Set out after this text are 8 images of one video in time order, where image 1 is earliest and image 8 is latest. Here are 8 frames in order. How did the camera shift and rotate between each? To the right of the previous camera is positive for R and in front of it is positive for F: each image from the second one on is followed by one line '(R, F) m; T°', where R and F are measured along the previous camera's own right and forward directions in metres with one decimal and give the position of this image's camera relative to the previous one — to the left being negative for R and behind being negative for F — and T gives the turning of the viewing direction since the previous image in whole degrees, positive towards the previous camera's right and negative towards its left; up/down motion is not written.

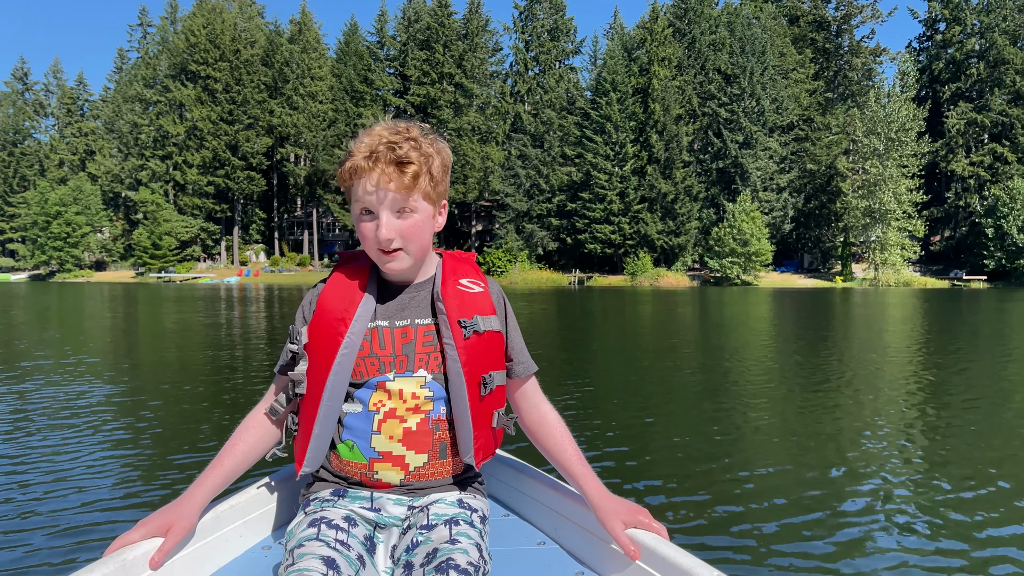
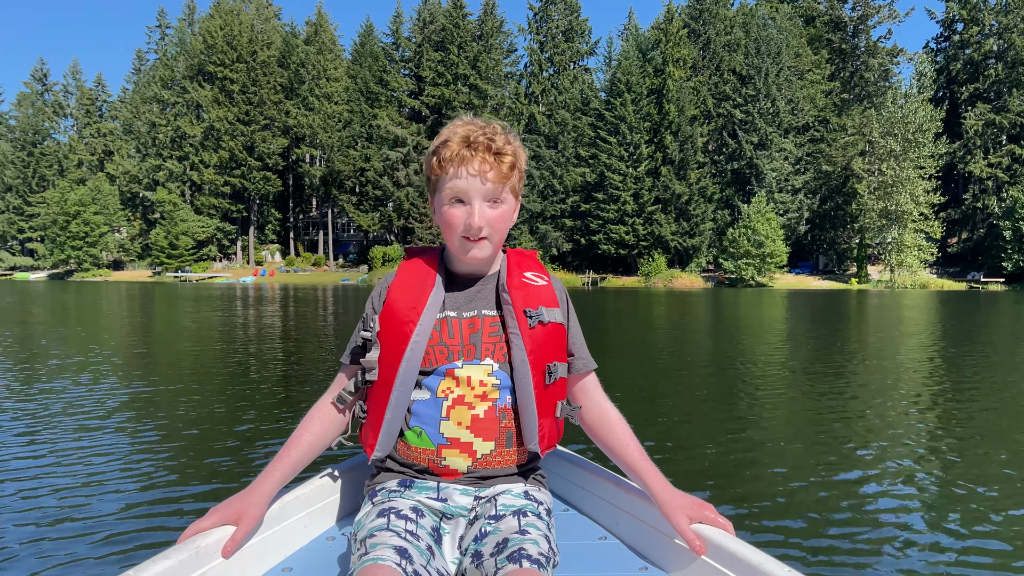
(-0.2, -0.1) m; -1°
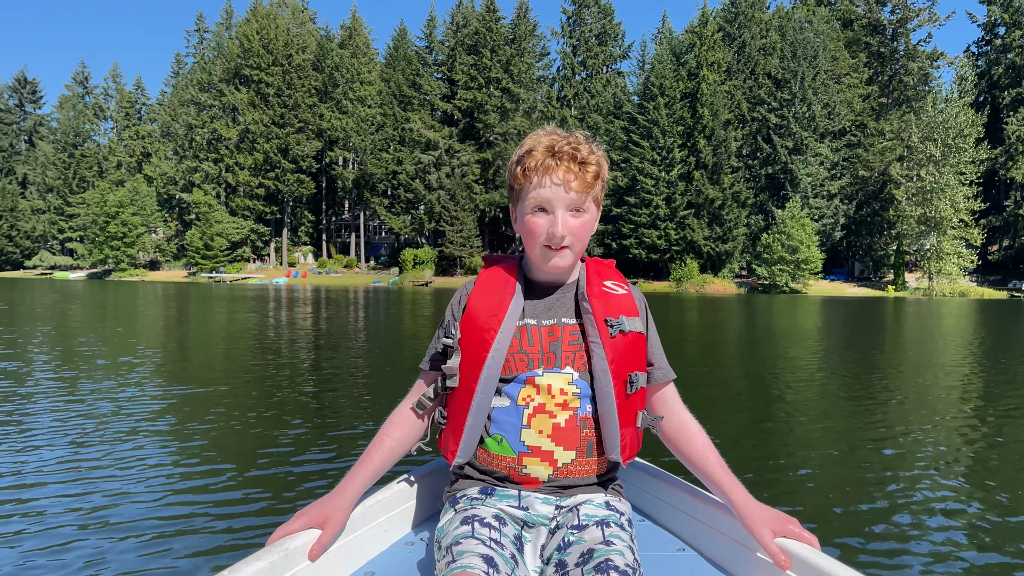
(-0.2, +0.1) m; -2°
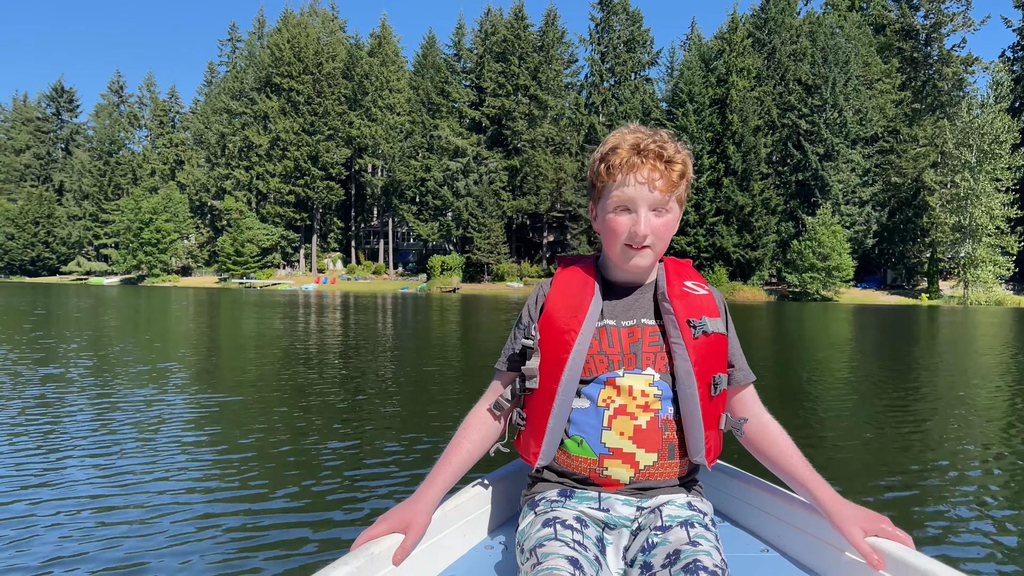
(-0.2, 0.0) m; -2°
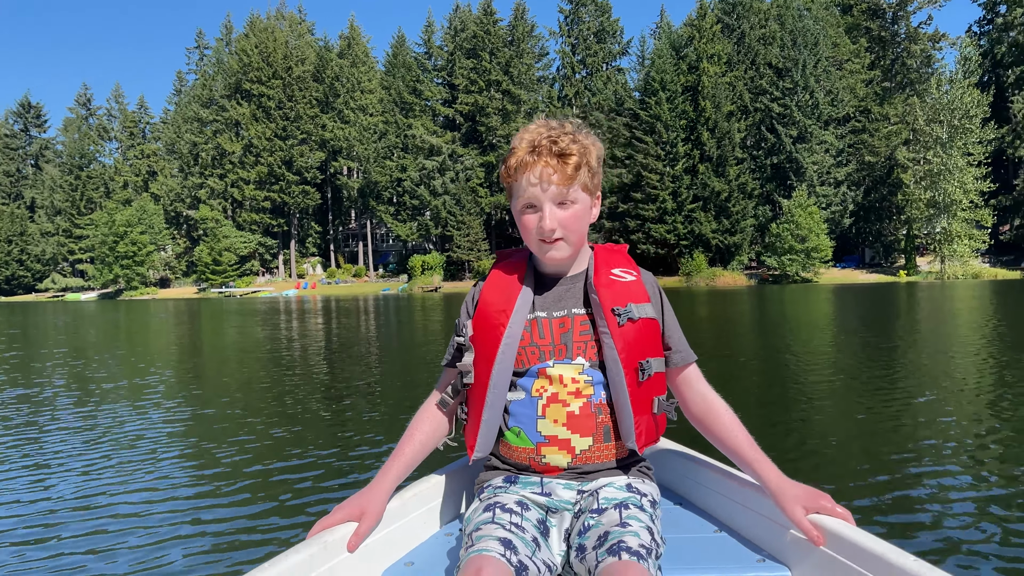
(+0.2, +0.1) m; +1°
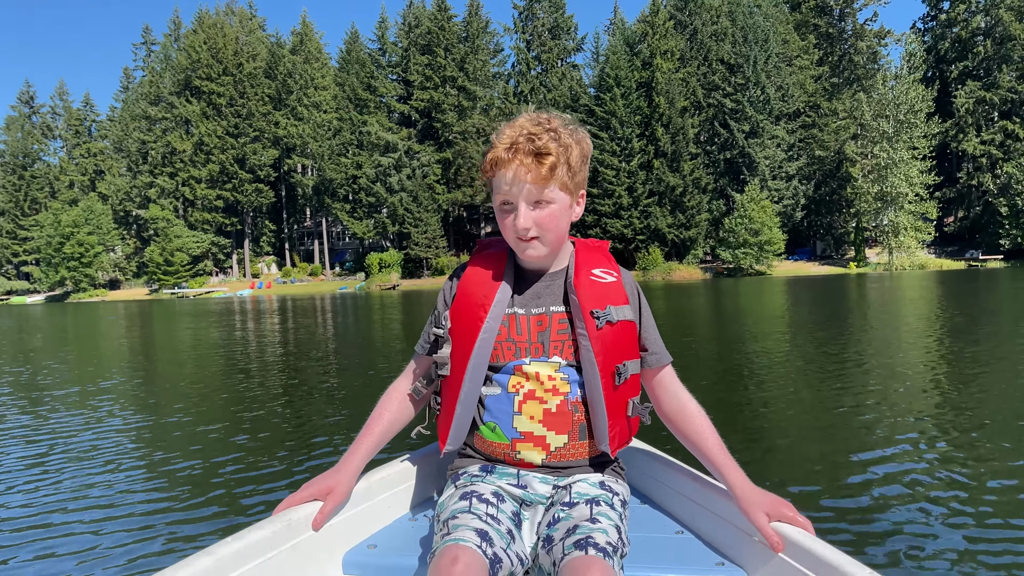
(+0.3, 0.0) m; +3°
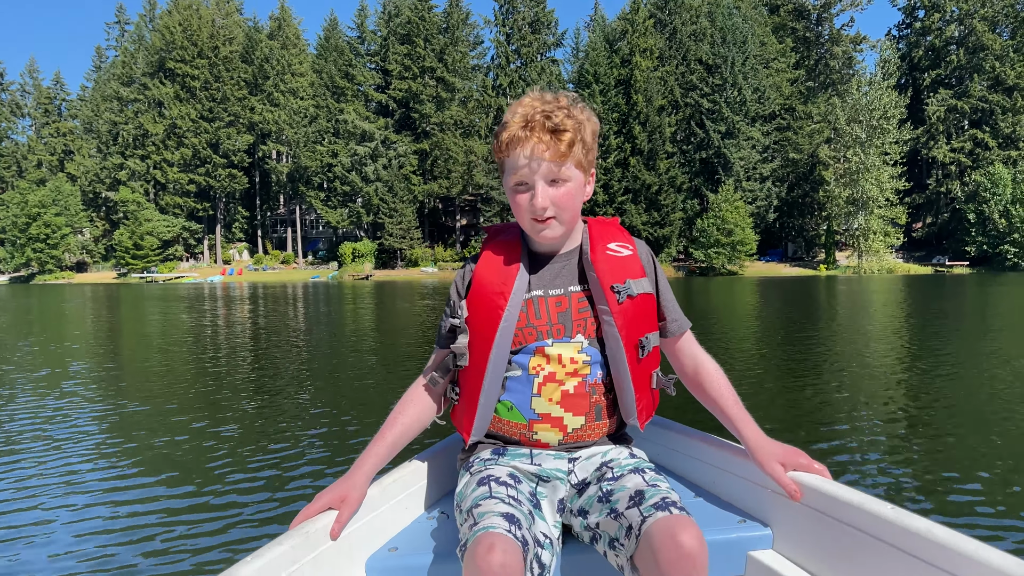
(-0.4, 0.0) m; +3°
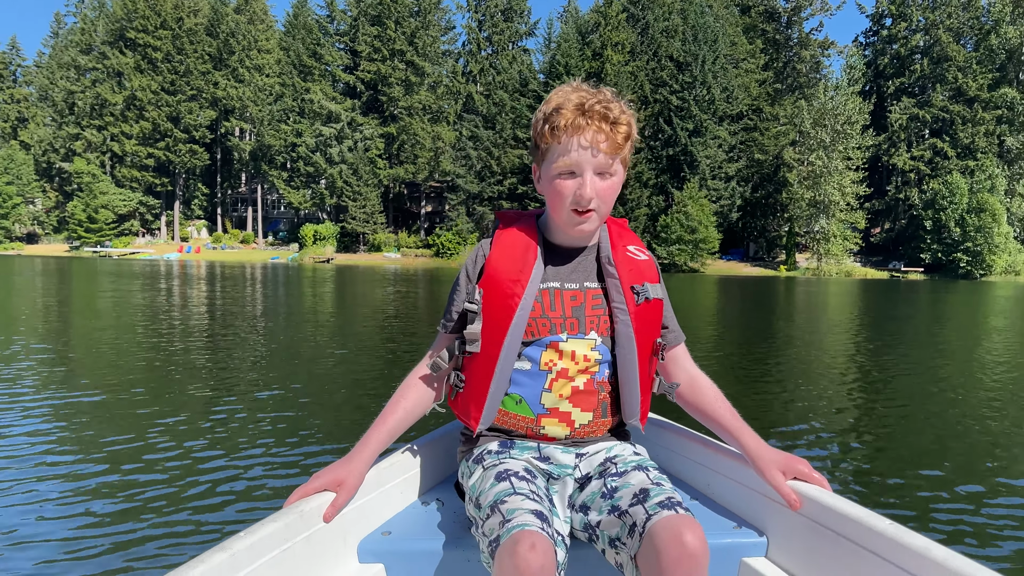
(+1.0, +0.2) m; -14°
